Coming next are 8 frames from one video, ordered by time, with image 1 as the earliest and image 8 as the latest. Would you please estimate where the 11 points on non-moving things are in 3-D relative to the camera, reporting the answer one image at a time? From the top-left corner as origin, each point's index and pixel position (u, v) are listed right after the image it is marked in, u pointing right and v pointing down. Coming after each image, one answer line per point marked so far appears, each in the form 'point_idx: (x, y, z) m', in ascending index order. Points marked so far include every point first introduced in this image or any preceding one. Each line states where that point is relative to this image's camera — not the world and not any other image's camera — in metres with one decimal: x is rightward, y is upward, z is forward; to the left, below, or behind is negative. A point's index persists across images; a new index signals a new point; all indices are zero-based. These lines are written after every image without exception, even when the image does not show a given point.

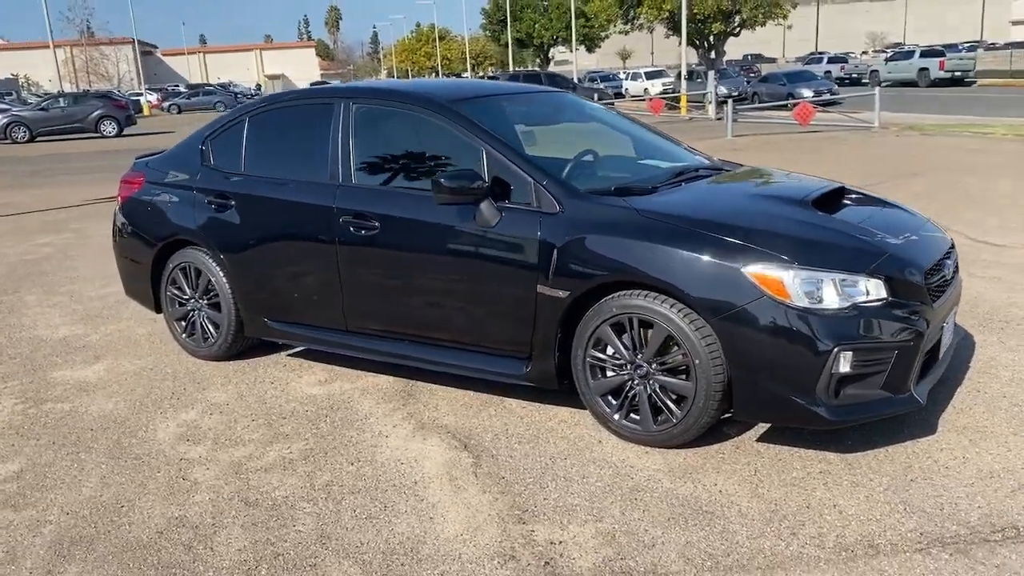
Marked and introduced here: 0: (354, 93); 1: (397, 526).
0: (-0.8, +1.0, +4.7) m
1: (-0.4, -0.9, +3.2) m
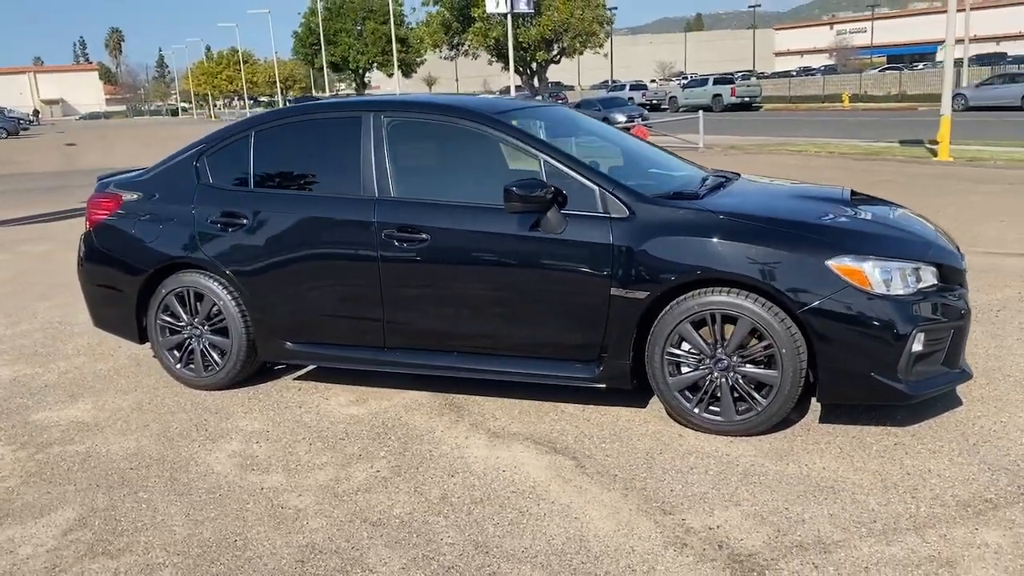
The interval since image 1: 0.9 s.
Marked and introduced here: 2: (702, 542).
0: (-0.6, +0.9, +4.6) m
1: (+0.1, -0.9, +3.2) m
2: (+0.7, -0.9, +3.1) m
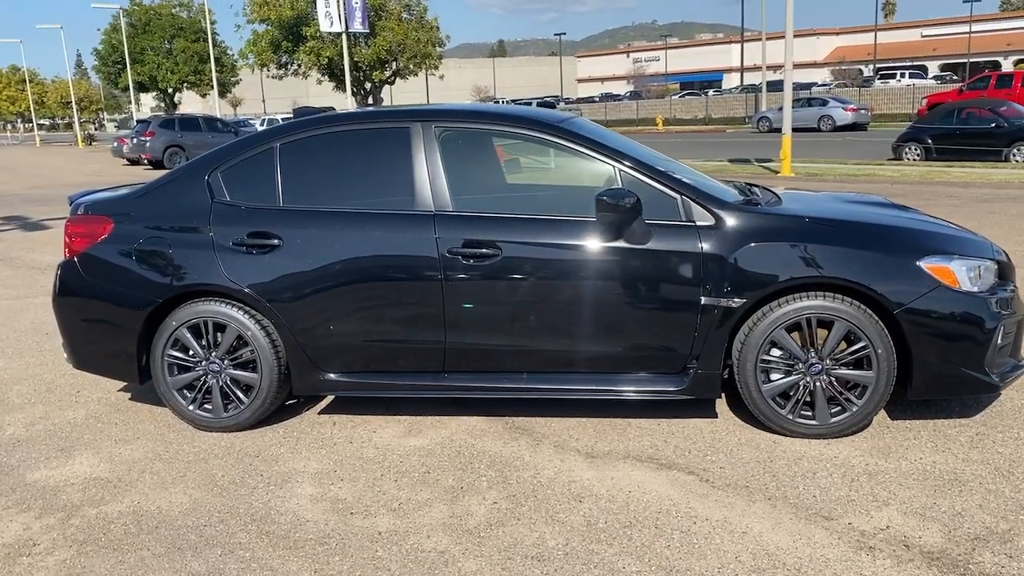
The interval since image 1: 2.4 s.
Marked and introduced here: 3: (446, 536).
0: (-0.4, +0.8, +4.4) m
1: (+0.7, -0.9, +3.1) m
2: (+1.3, -0.9, +3.1) m
3: (-0.2, -0.9, +3.3) m
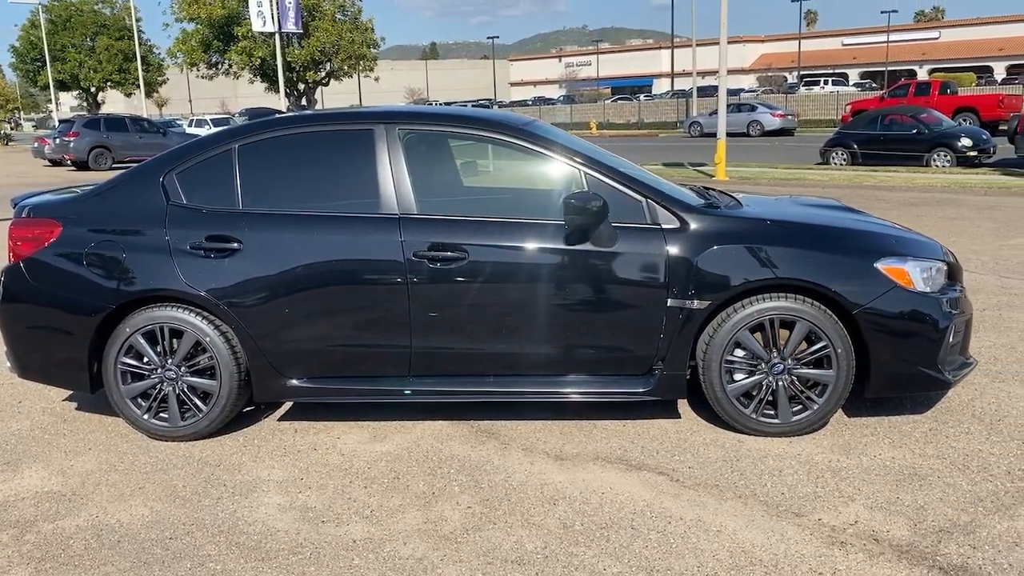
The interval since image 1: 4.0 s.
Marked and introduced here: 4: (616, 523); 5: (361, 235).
0: (-0.6, +0.8, +4.3) m
1: (+0.7, -0.9, +3.1) m
2: (+1.2, -0.9, +3.1) m
3: (-0.3, -0.9, +3.2) m
4: (+0.4, -0.9, +3.3) m
5: (-0.7, +0.2, +4.1) m
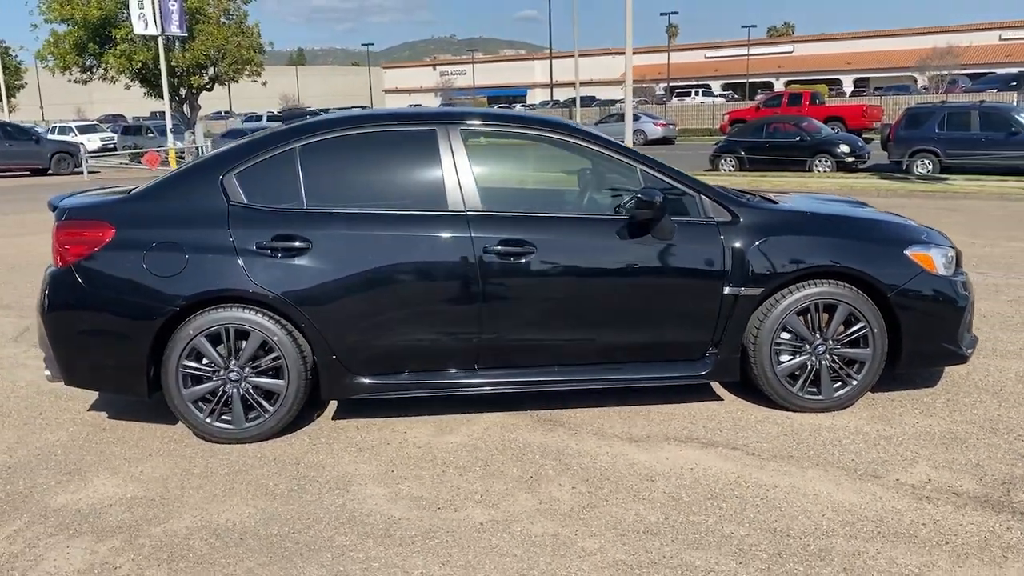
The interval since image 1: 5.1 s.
0: (-0.3, +0.8, +4.4) m
1: (+1.1, -0.8, +3.4) m
2: (+1.7, -0.8, +3.5) m
3: (+0.1, -0.9, +3.4) m
4: (+0.8, -0.8, +3.6) m
5: (-0.4, +0.3, +4.2) m
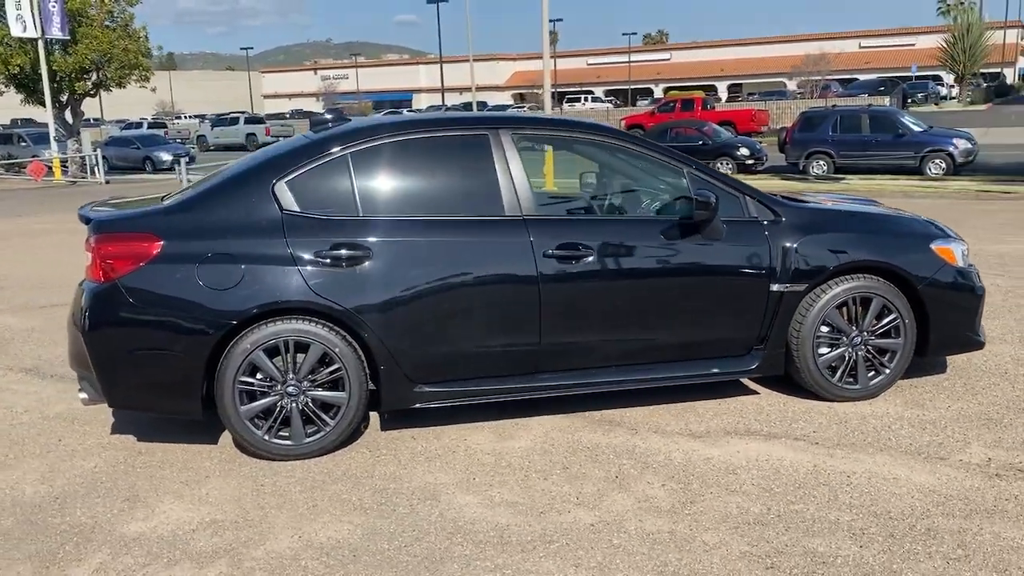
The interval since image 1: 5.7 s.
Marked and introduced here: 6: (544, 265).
0: (0.0, +0.8, +4.4) m
1: (+1.5, -0.8, +3.6) m
2: (+2.1, -0.8, +3.7) m
3: (+0.6, -0.9, +3.4) m
4: (+1.2, -0.8, +3.7) m
5: (-0.1, +0.2, +4.2) m
6: (+0.2, +0.1, +4.3) m
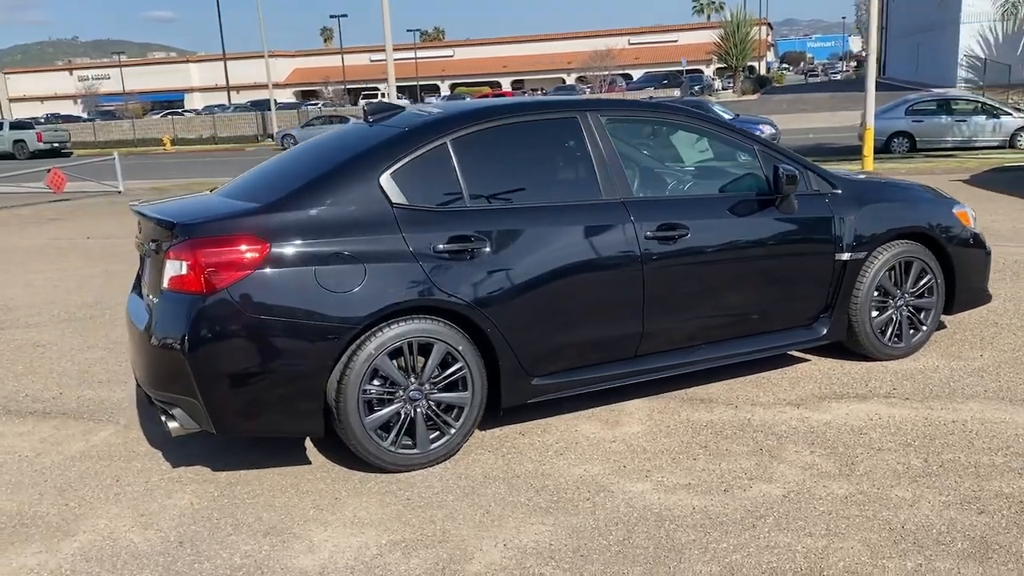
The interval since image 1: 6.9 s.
0: (+0.4, +0.9, +4.3) m
1: (+2.2, -0.6, +3.9) m
2: (+2.7, -0.5, +4.2) m
3: (+1.3, -0.8, +3.5) m
4: (+1.9, -0.6, +4.0) m
5: (+0.4, +0.3, +4.1) m
6: (+0.6, +0.2, +4.2) m
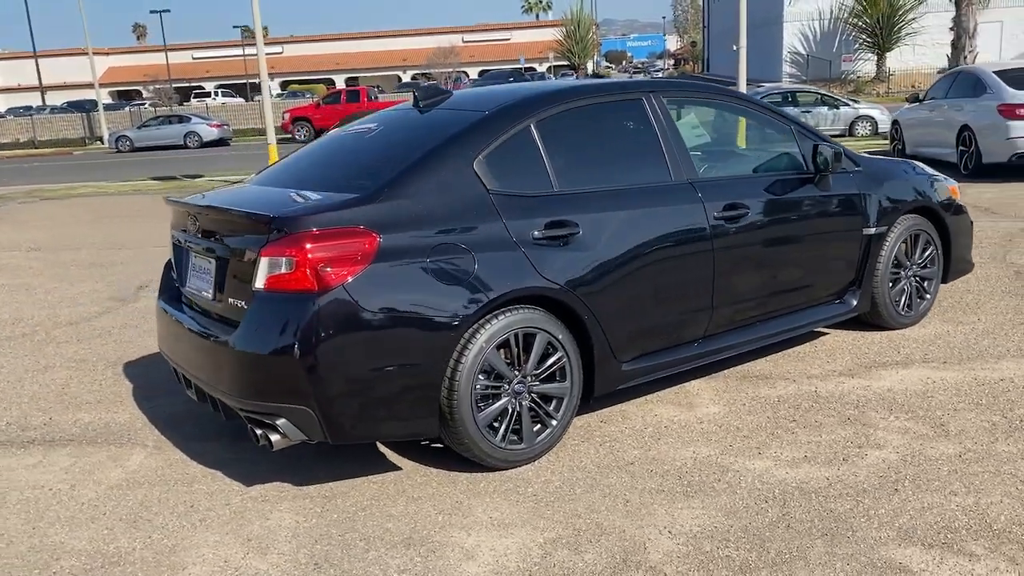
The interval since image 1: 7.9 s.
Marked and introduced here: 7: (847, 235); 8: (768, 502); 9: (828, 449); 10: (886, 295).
0: (+0.6, +1.0, +4.3) m
1: (+2.6, -0.5, +4.2) m
2: (+3.0, -0.4, +4.6) m
3: (+1.8, -0.6, +3.7) m
4: (+2.3, -0.5, +4.2) m
5: (+0.7, +0.4, +4.1) m
6: (+1.0, +0.3, +4.3) m
7: (+1.8, +0.3, +4.9) m
8: (+0.9, -0.8, +3.3) m
9: (+1.3, -0.7, +3.7) m
10: (+2.1, 0.0, +5.1) m
